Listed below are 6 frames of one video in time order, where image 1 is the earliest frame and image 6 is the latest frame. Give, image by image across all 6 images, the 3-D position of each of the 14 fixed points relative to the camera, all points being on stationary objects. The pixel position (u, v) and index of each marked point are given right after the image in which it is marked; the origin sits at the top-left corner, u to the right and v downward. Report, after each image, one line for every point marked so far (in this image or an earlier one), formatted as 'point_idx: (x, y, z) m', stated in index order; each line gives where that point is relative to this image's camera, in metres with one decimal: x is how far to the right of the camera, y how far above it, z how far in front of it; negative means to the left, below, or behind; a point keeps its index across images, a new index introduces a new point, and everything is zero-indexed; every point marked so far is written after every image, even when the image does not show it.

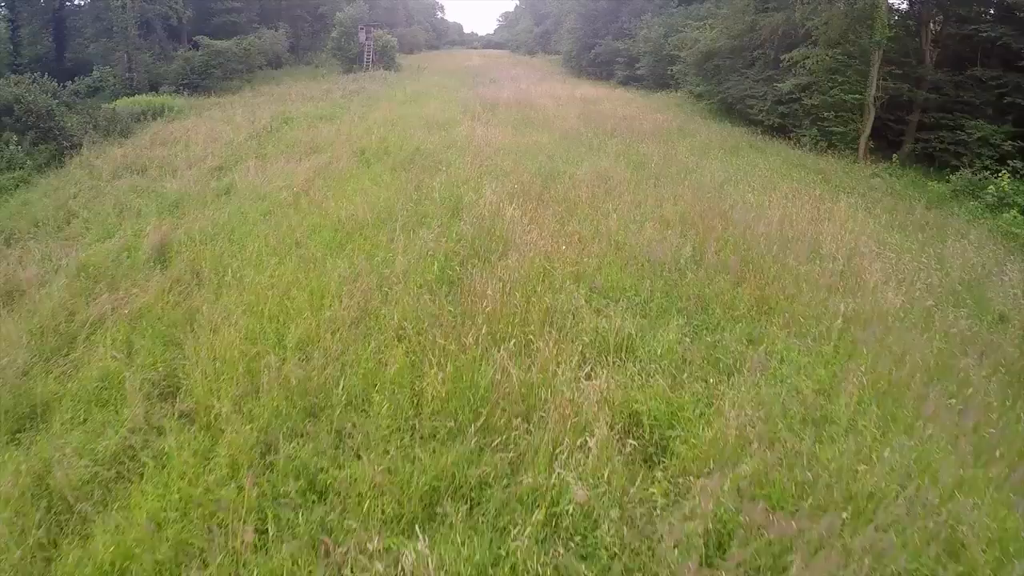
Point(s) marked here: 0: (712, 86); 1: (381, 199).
0: (+7.6, +7.8, +19.7) m
1: (-2.0, +1.3, +7.9) m
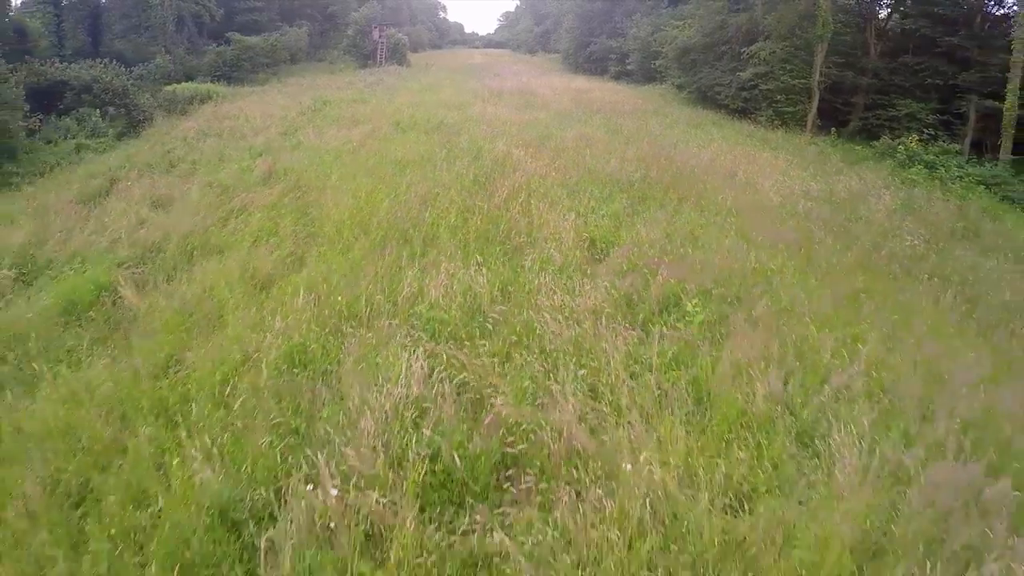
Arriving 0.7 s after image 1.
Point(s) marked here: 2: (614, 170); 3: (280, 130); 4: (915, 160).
0: (+7.7, +9.2, +22.3) m
1: (-1.9, +2.8, +10.5) m
2: (+1.8, +2.0, +9.0) m
3: (-5.9, +4.0, +12.9) m
4: (+10.7, +3.5, +13.5) m
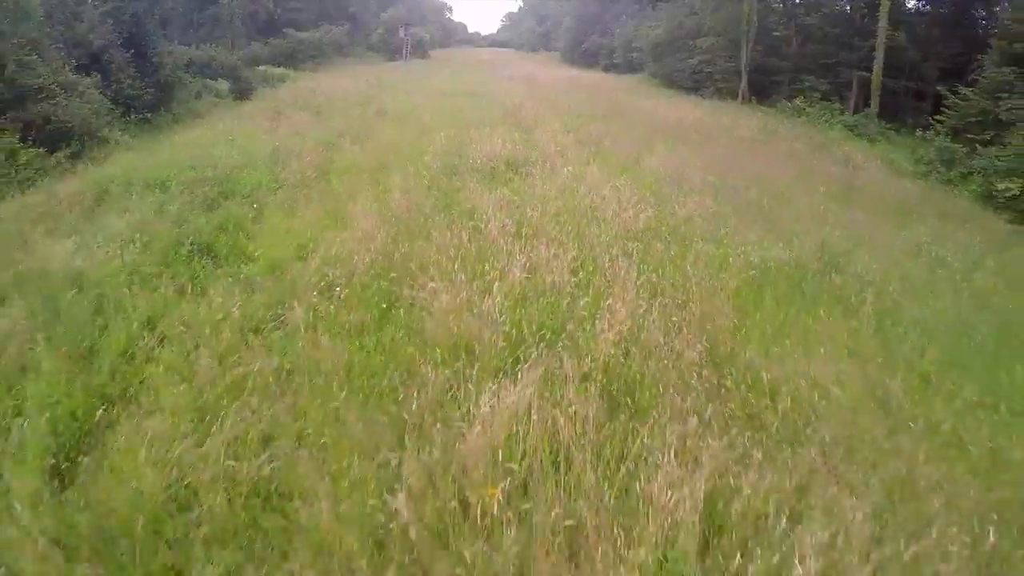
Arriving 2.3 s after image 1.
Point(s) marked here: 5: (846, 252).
0: (+8.1, +12.4, +28.4) m
1: (-1.5, +6.2, +16.4) m
2: (+2.2, +5.4, +14.9) m
3: (-5.5, +7.3, +18.9) m
4: (+11.1, +6.7, +19.5) m
5: (+4.2, +0.1, +6.6) m
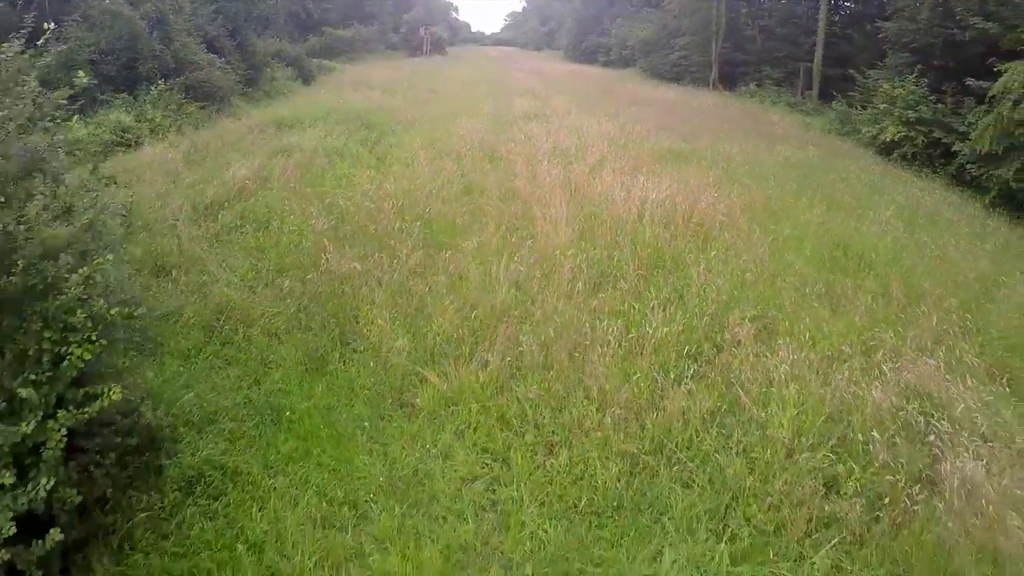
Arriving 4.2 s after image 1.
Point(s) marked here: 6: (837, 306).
0: (+8.8, +15.1, +33.6) m
1: (-0.8, +9.0, +21.6) m
2: (+2.9, +8.2, +20.1) m
3: (-4.8, +10.2, +24.0) m
4: (+11.8, +9.4, +24.8) m
5: (+4.9, +3.0, +11.7) m
6: (+3.6, -0.2, +5.7) m
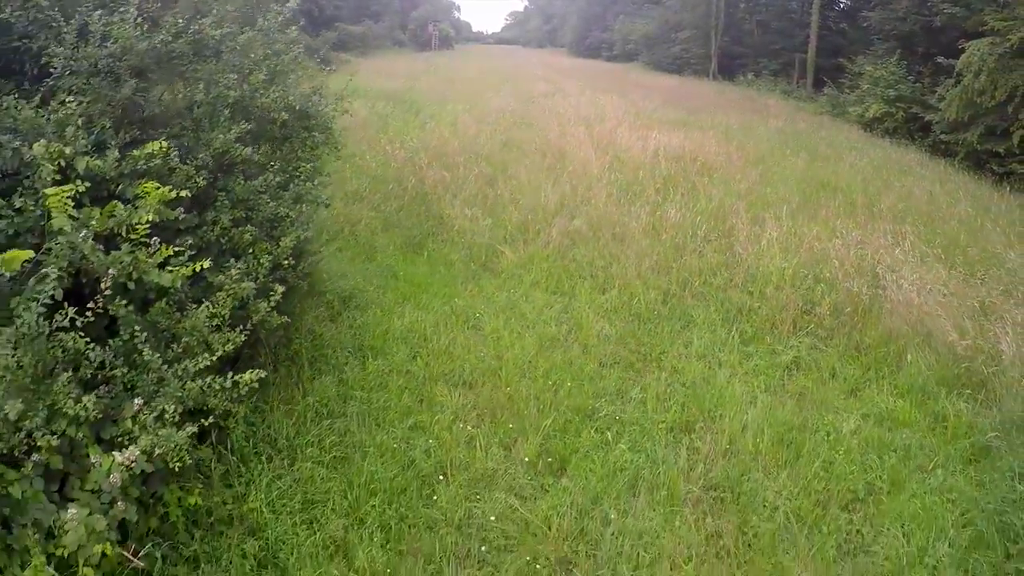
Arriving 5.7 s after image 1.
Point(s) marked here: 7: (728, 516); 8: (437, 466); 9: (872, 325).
0: (+9.3, +16.2, +35.3) m
1: (-0.2, +10.2, +23.2) m
2: (+3.5, +9.4, +21.7) m
3: (-4.2, +11.4, +25.6) m
4: (+12.3, +10.6, +26.5) m
5: (+5.6, +4.3, +13.3) m
6: (+4.3, +1.1, +7.3) m
7: (+1.5, -1.5, +3.4) m
8: (-0.5, -1.3, +3.7) m
9: (+3.6, -0.4, +5.1) m
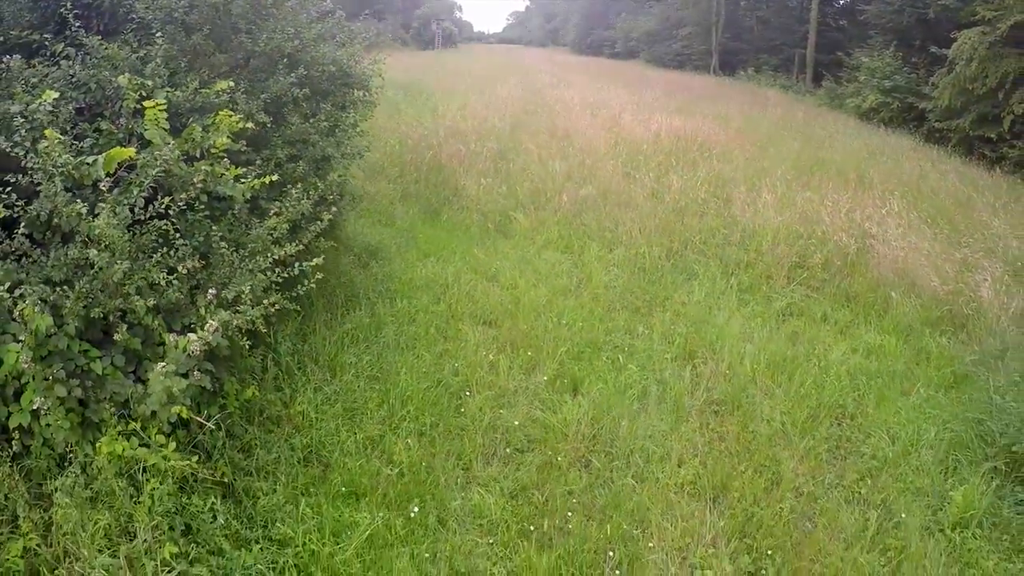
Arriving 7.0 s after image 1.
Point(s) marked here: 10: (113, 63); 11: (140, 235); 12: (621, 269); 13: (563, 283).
0: (+9.5, +16.5, +35.8) m
1: (0.0, +10.6, +23.6) m
2: (+3.7, +9.8, +22.1) m
3: (-4.0, +11.8, +26.0) m
4: (+12.6, +10.9, +26.9) m
5: (+5.8, +4.7, +13.7) m
6: (+4.5, +1.6, +7.6) m
7: (+1.6, -1.0, +3.8) m
8: (-0.4, -0.8, +4.1) m
9: (+3.8, +0.1, +5.5) m
10: (-2.6, +1.4, +3.3) m
11: (-2.1, +0.3, +2.9) m
12: (+1.2, +0.2, +5.8) m
13: (+0.5, +0.1, +5.5) m
